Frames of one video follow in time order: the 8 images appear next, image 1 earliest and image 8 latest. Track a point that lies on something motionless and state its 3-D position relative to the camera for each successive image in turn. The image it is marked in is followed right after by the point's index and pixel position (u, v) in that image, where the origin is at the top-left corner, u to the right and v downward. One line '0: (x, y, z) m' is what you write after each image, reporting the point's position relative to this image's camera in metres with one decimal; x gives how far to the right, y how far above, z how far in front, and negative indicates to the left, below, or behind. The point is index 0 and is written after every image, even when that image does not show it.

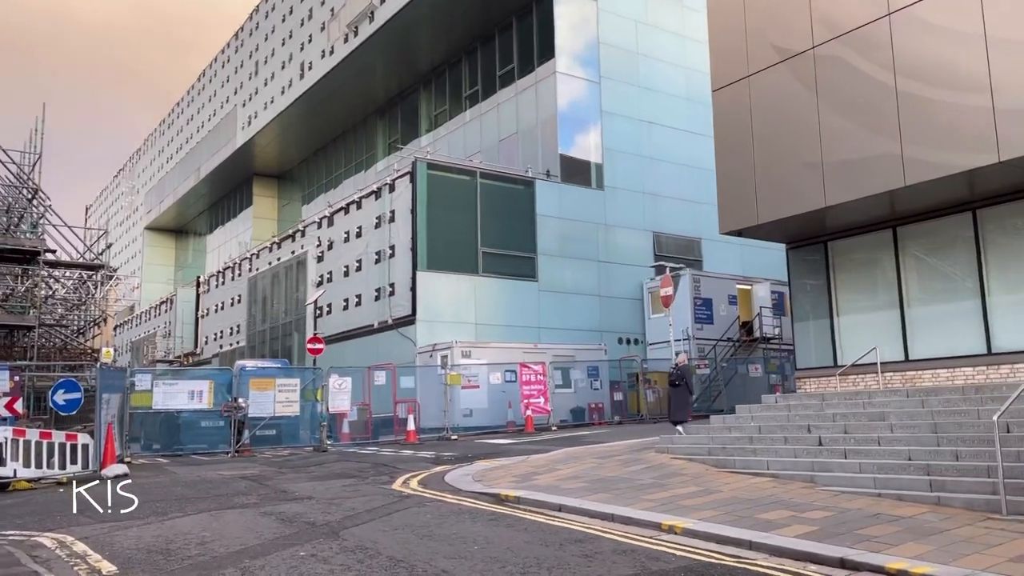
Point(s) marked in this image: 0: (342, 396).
0: (-3.9, -2.6, +19.5) m
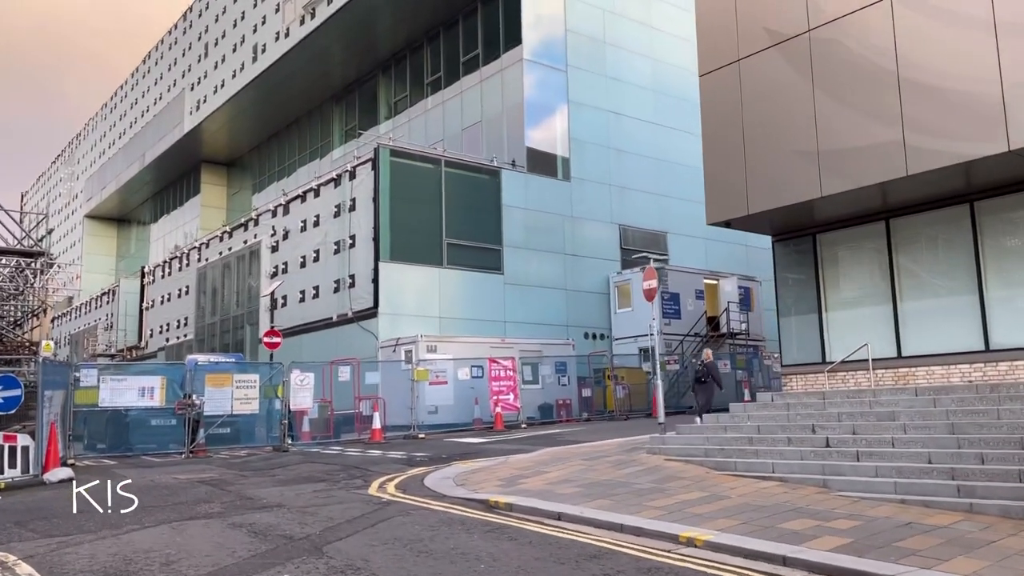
0: (-4.5, -2.4, +18.4) m
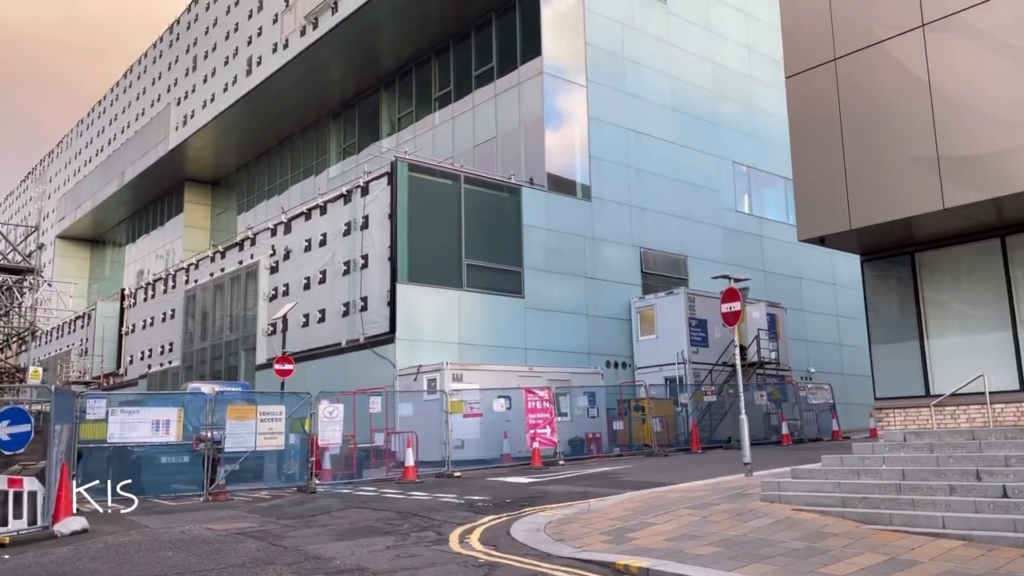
0: (-3.6, -2.8, +16.6) m
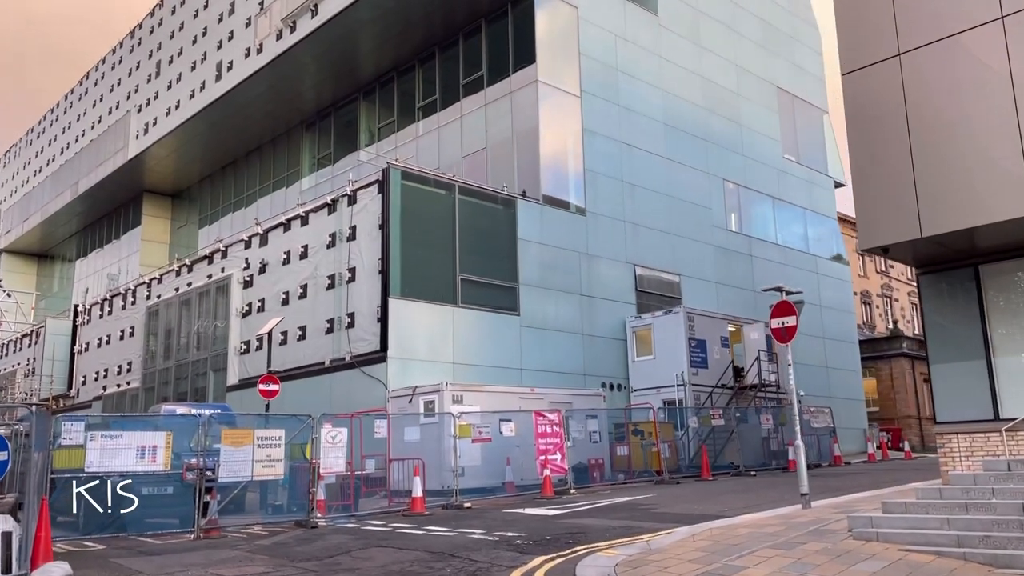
0: (-3.2, -3.0, +15.0) m
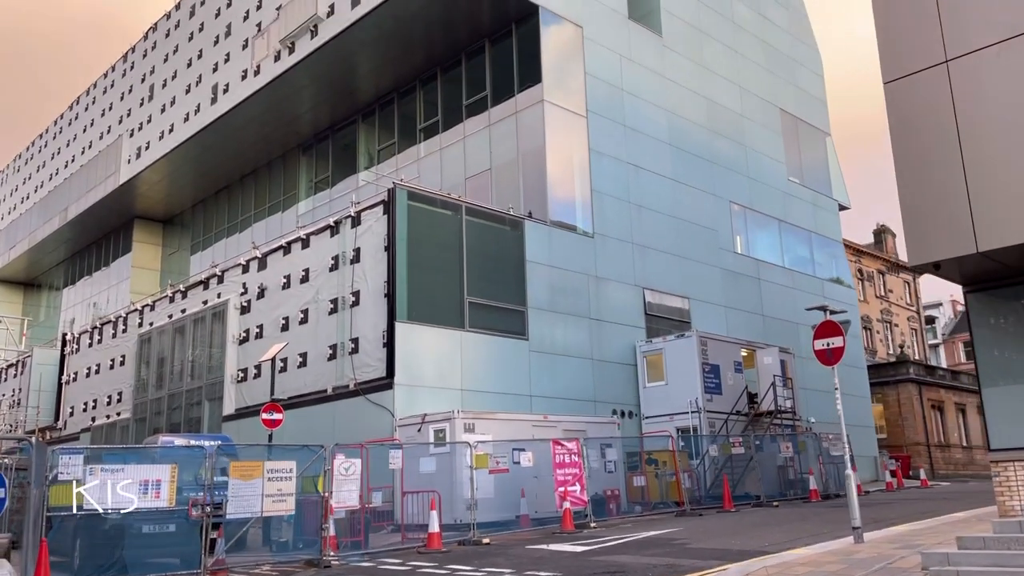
0: (-2.8, -3.4, +14.1) m
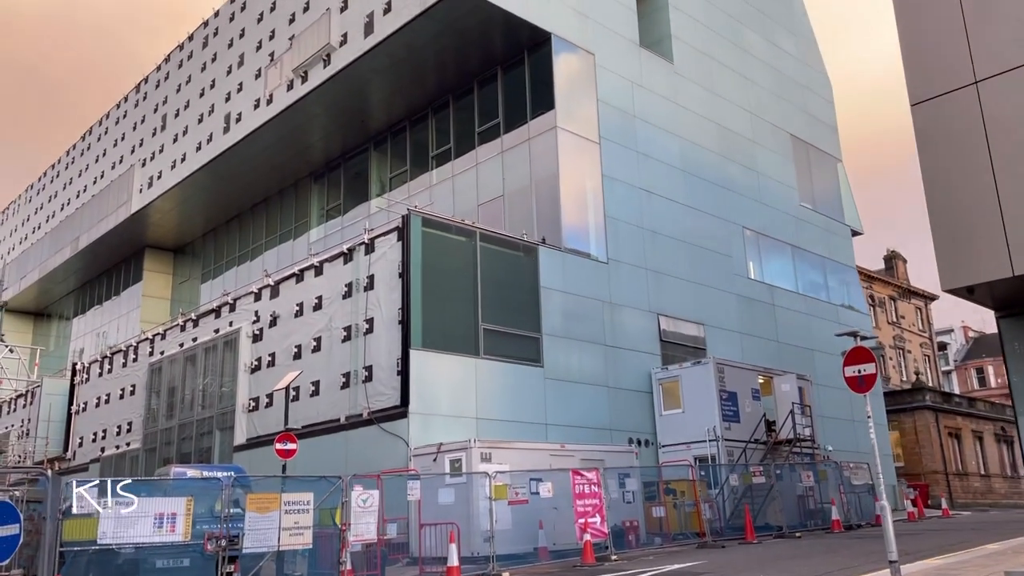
0: (-2.5, -3.8, +13.7) m
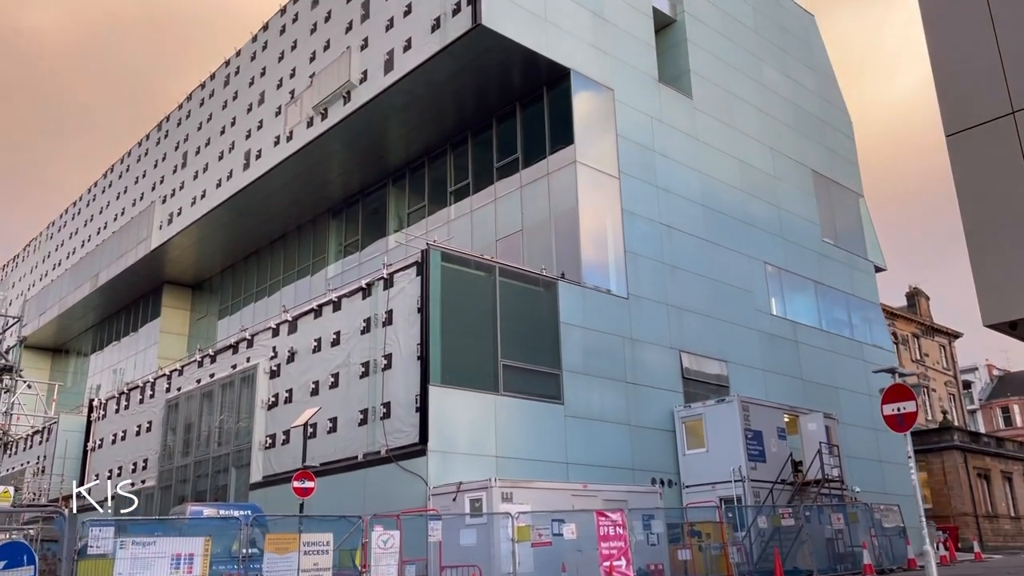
0: (-2.1, -4.4, +13.3) m
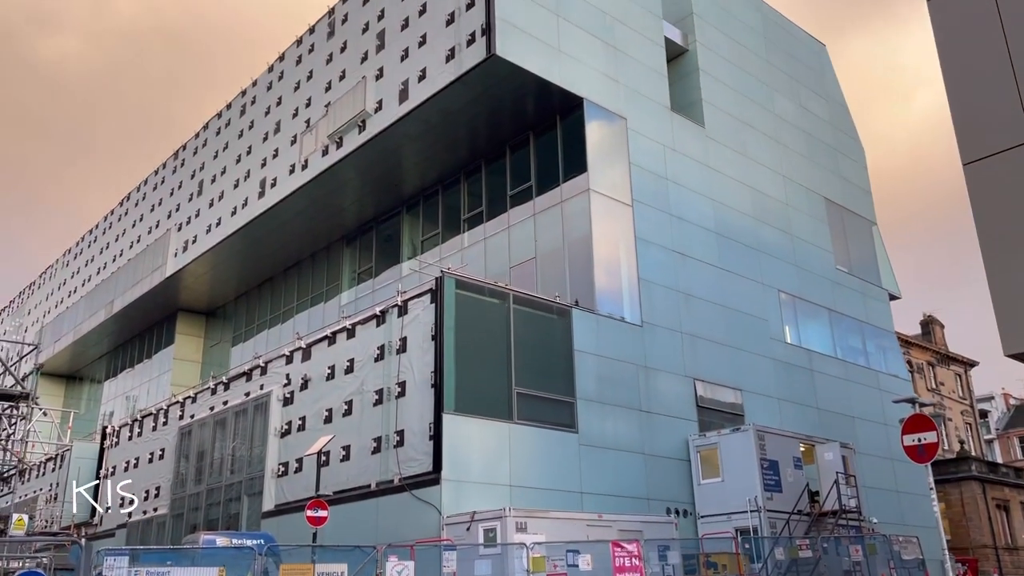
0: (-1.8, -4.9, +13.2) m
